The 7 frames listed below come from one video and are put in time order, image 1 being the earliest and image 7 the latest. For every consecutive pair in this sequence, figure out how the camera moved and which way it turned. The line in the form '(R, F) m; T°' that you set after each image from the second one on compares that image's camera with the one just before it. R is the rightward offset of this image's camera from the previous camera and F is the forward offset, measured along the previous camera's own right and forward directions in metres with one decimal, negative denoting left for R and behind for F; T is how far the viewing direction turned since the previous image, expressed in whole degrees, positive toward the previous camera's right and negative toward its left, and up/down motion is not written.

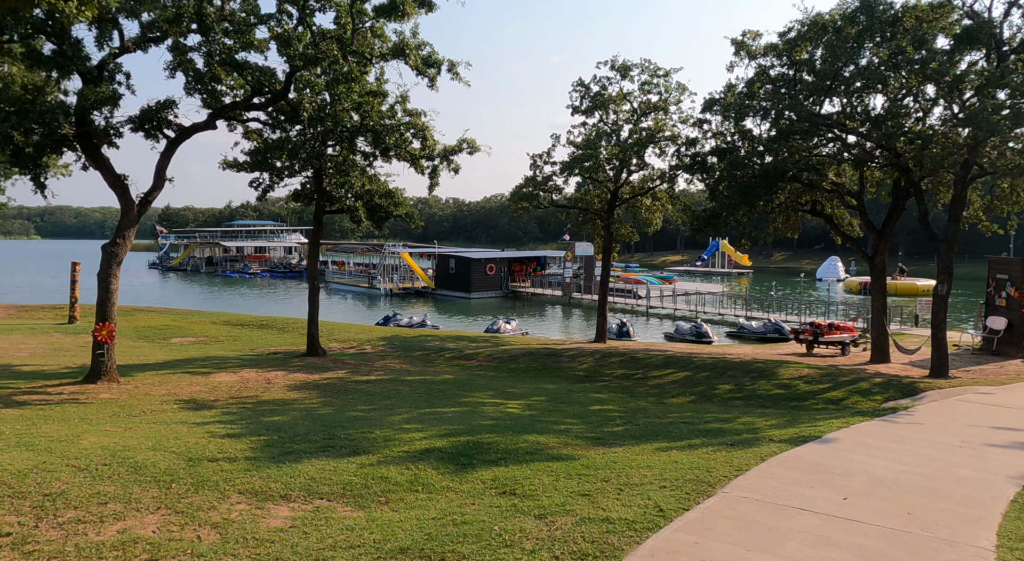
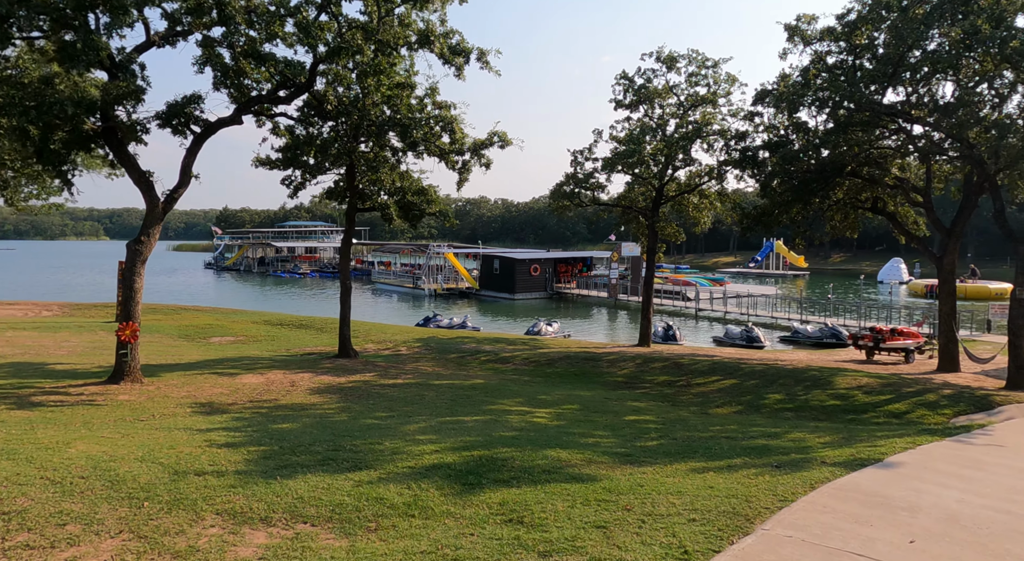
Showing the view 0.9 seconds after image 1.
(+0.3, +0.8) m; -4°
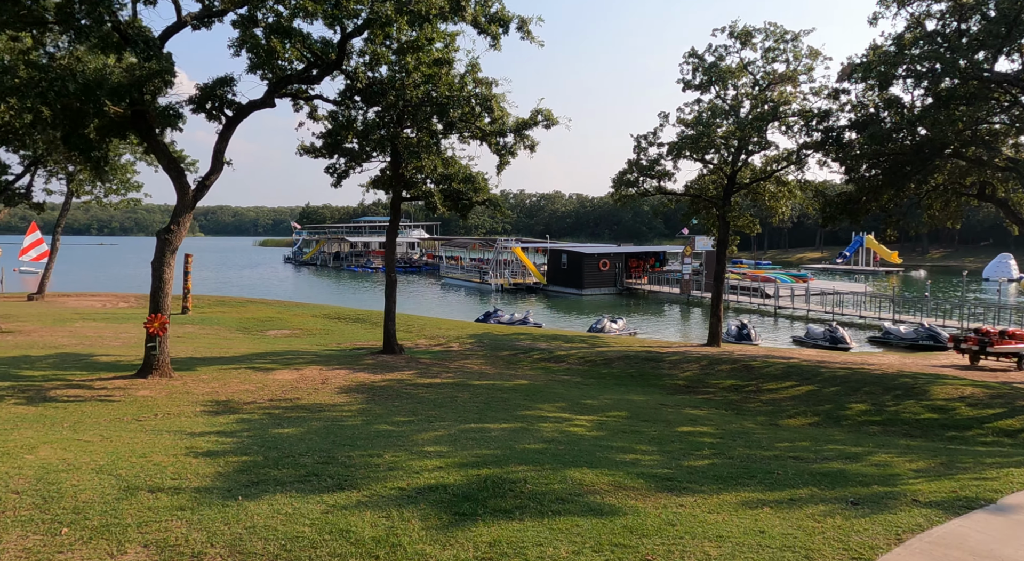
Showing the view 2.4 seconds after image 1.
(+0.5, +1.2) m; -6°
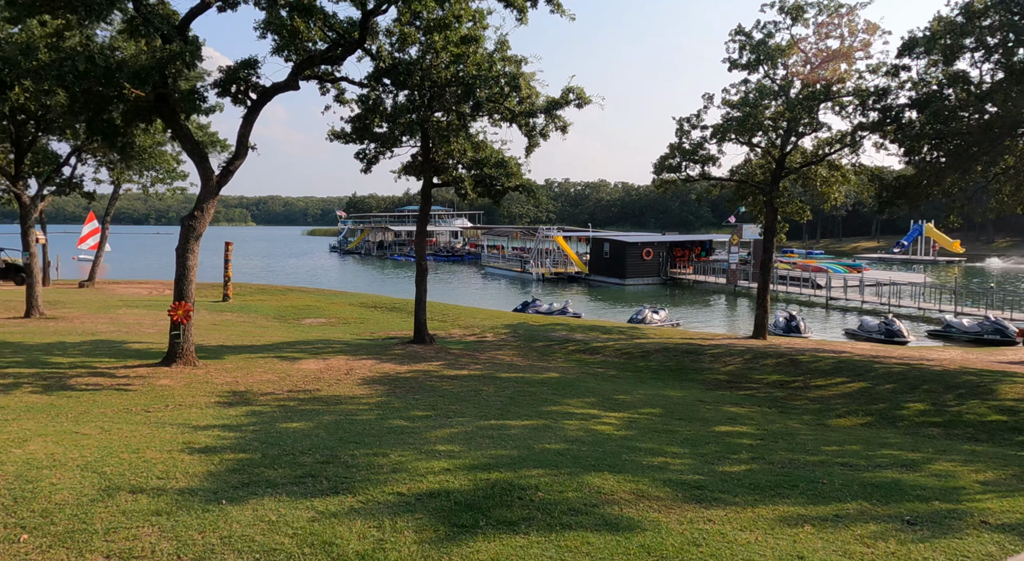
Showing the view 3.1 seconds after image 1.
(+0.3, +0.6) m; -4°
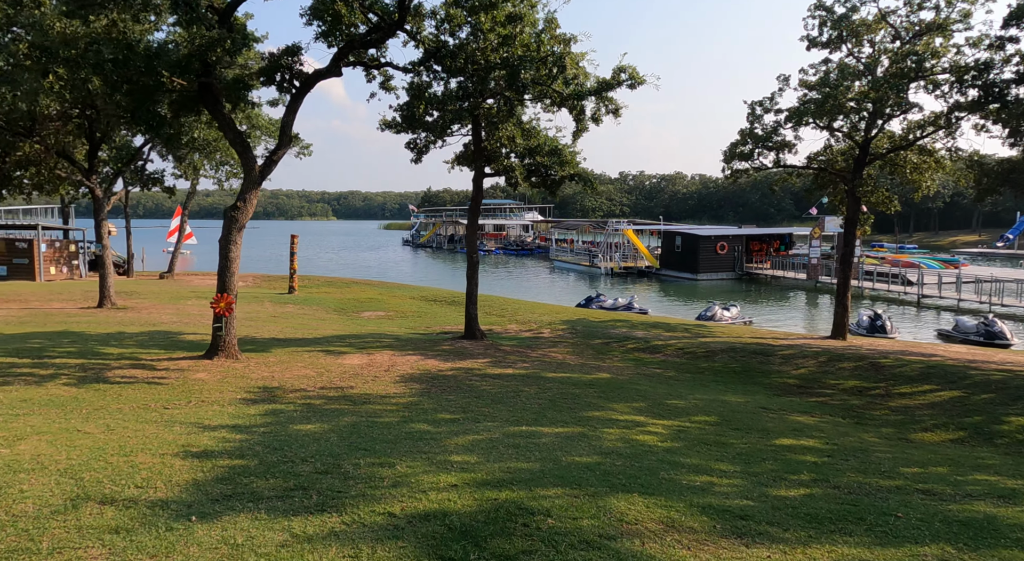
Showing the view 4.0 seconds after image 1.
(+0.4, +0.7) m; -6°
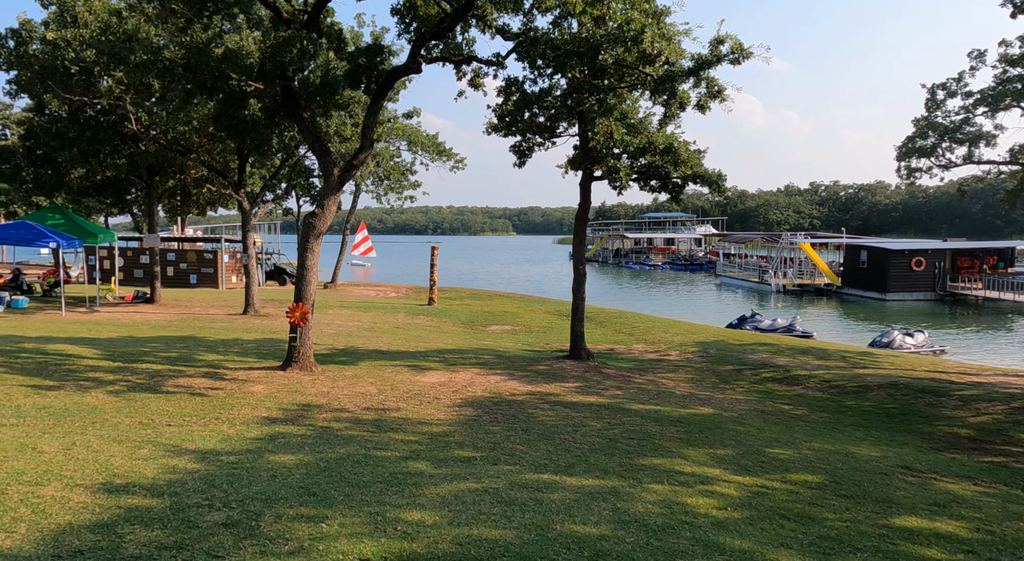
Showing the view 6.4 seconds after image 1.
(+1.3, +1.6) m; -14°
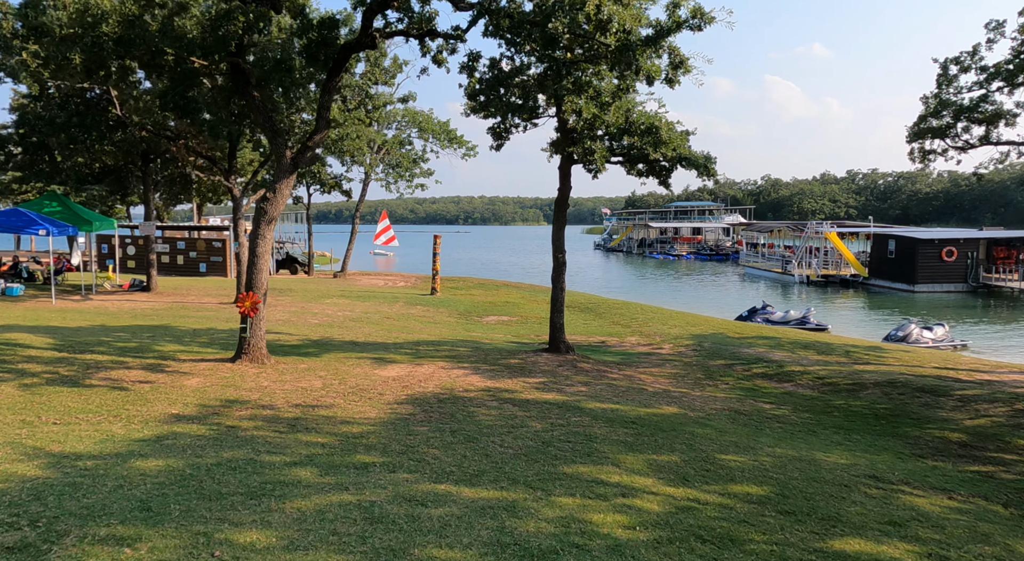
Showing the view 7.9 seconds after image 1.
(+1.0, +0.8) m; -3°
